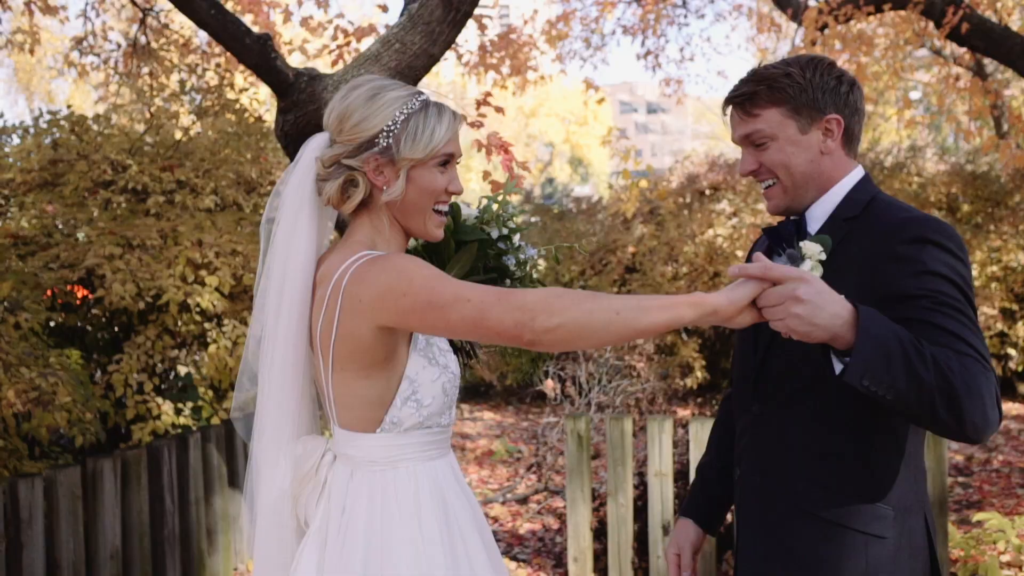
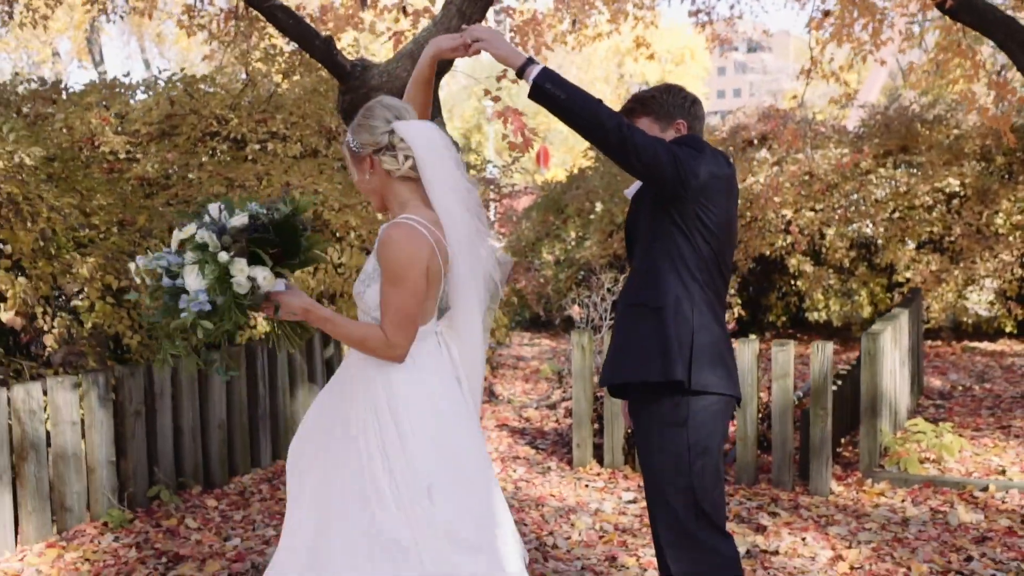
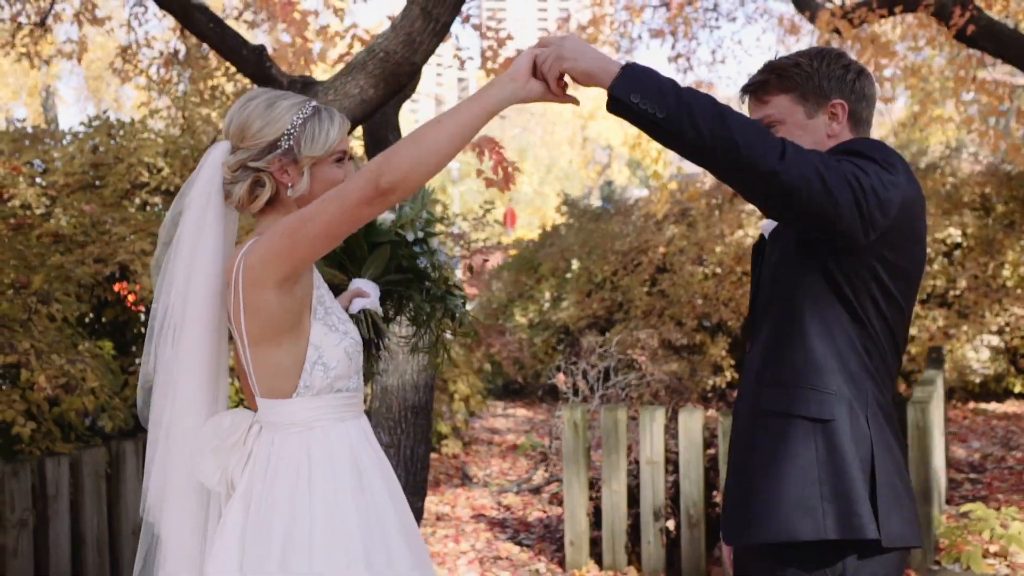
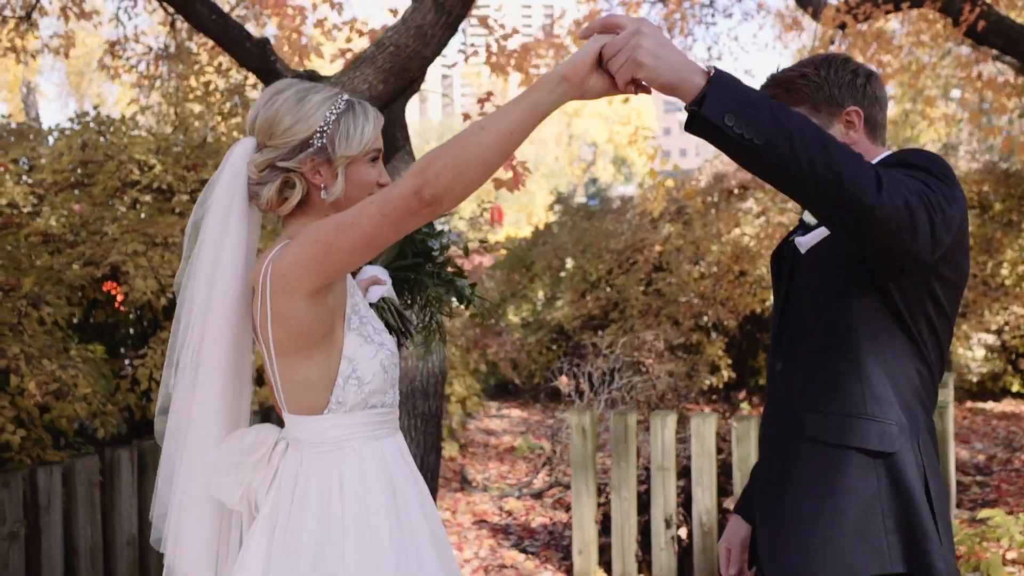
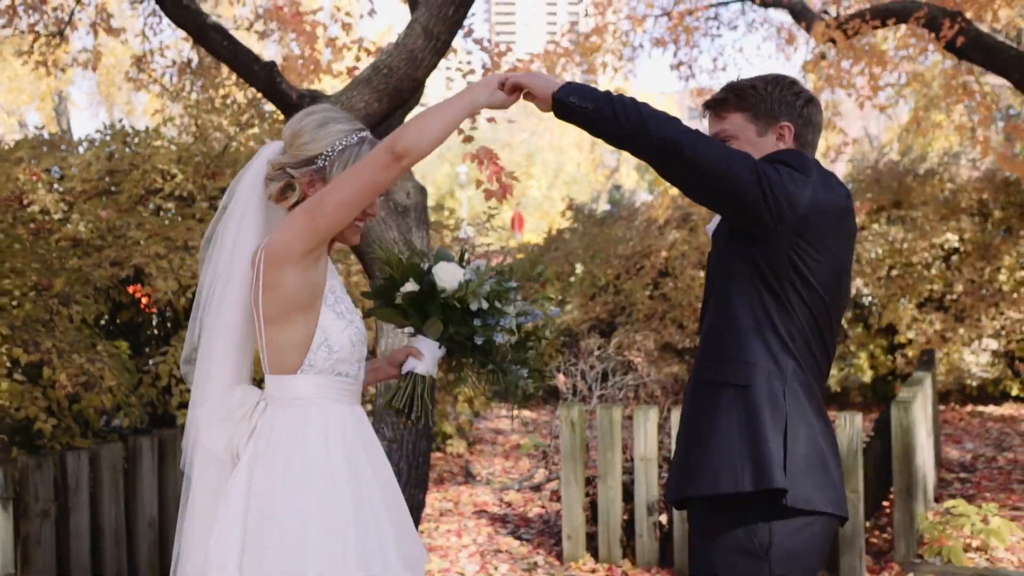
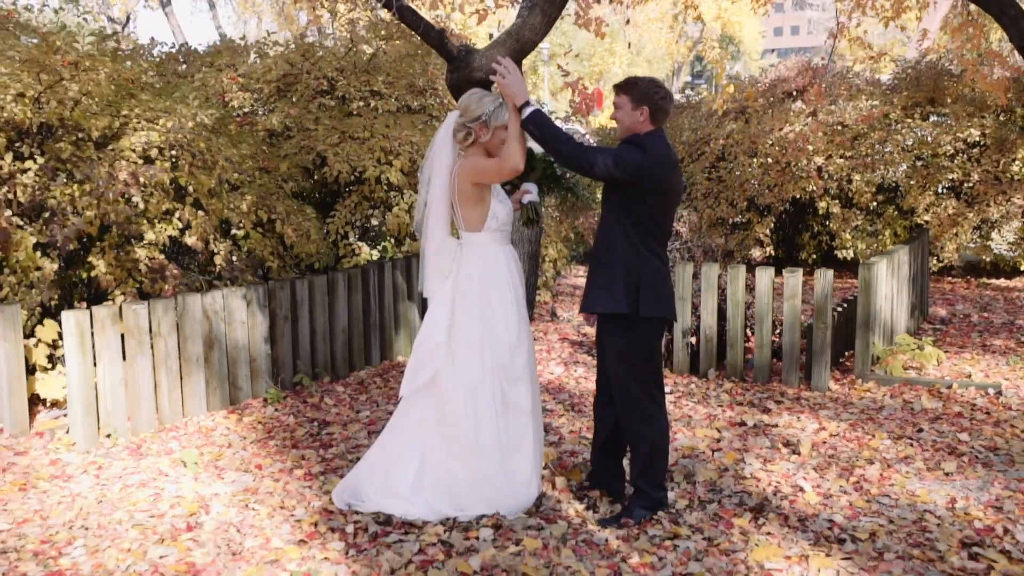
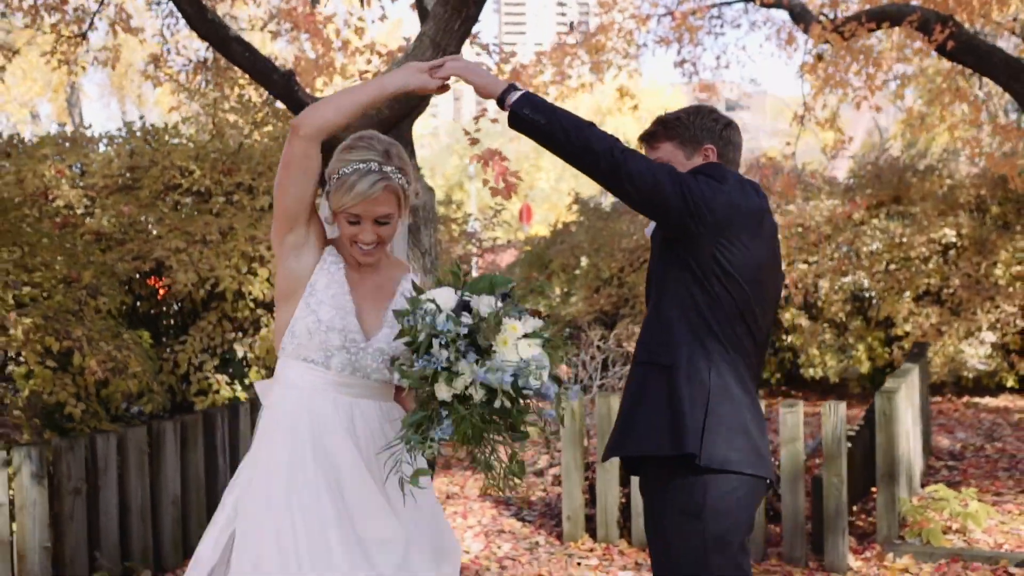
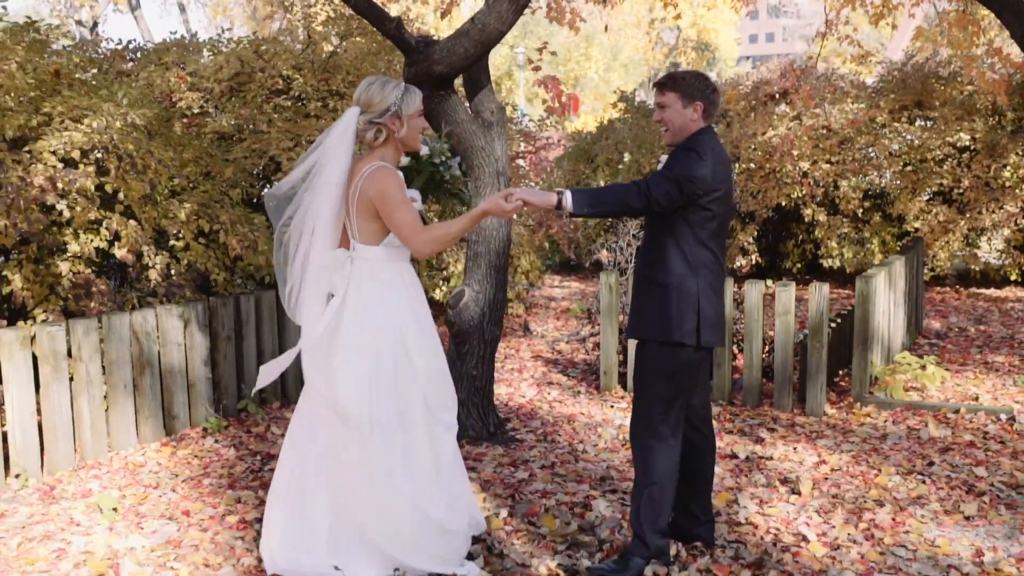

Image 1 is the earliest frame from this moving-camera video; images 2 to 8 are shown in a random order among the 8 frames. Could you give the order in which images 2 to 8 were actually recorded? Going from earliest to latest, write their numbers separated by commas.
4, 3, 5, 7, 2, 8, 6
